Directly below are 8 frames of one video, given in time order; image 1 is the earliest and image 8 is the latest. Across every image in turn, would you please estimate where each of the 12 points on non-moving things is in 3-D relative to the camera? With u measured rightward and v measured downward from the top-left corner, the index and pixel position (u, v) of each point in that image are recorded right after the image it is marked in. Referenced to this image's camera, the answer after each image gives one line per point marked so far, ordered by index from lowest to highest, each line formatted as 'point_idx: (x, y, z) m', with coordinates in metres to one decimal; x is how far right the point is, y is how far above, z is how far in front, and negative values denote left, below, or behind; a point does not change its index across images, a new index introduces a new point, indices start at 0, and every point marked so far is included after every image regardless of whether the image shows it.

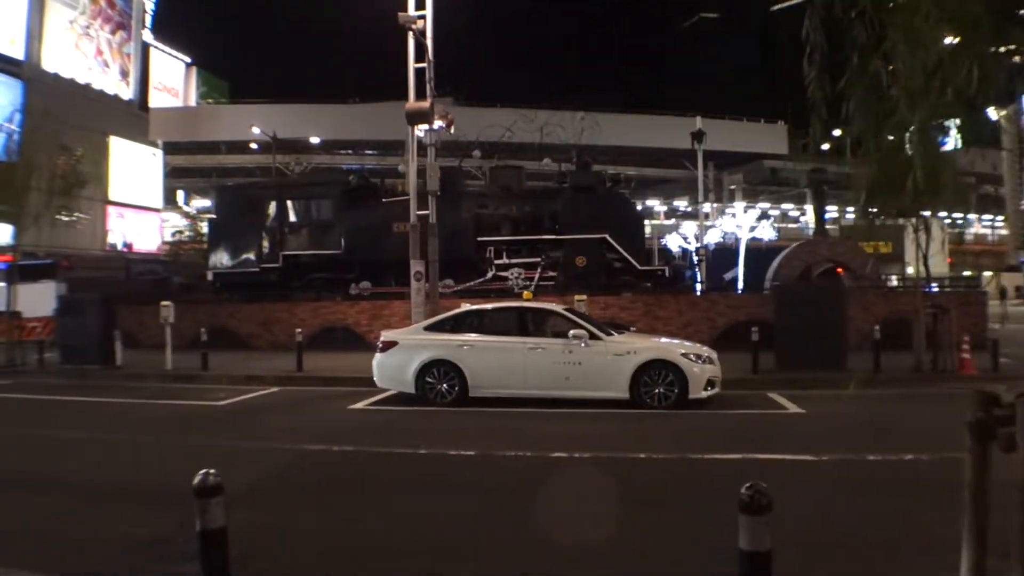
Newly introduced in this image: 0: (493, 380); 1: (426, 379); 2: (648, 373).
0: (-0.2, -1.3, +11.8) m
1: (-1.2, -1.4, +12.0) m
2: (+2.0, -1.2, +11.7) m
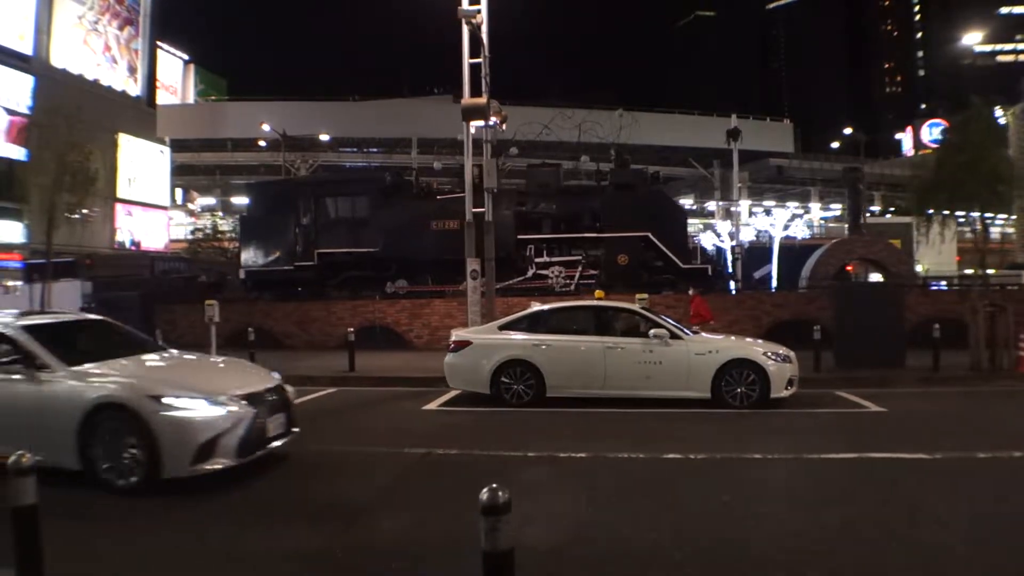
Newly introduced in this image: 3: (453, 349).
0: (+0.9, -1.3, +11.6) m
1: (-0.1, -1.3, +11.8) m
2: (+3.1, -1.2, +11.6) m
3: (-0.9, -0.9, +11.9) m
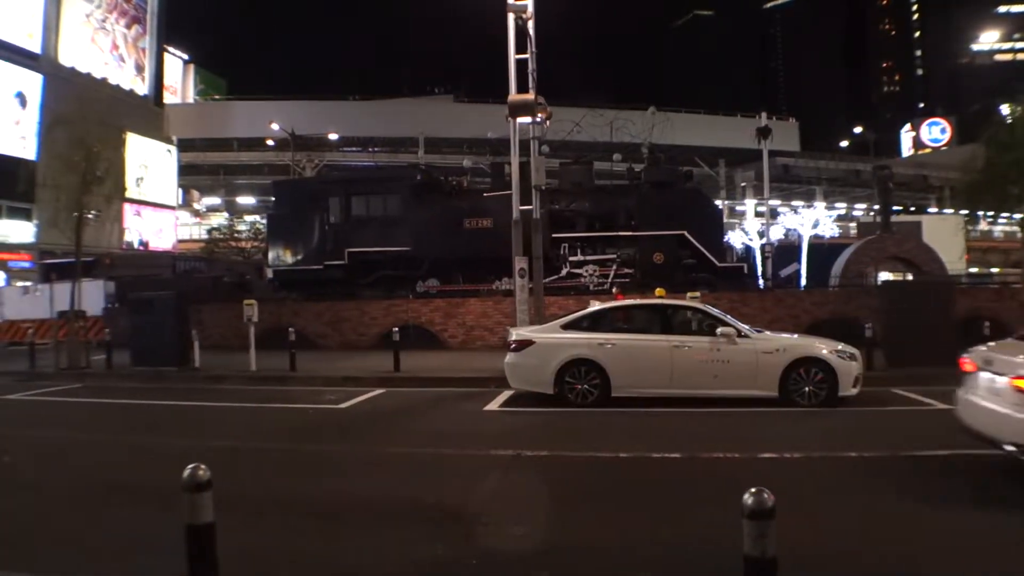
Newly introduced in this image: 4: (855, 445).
0: (+1.8, -1.3, +11.4) m
1: (+0.8, -1.3, +11.6) m
2: (+4.0, -1.2, +11.4) m
3: (0.0, -0.9, +11.8) m
4: (+4.0, -1.8, +9.5) m
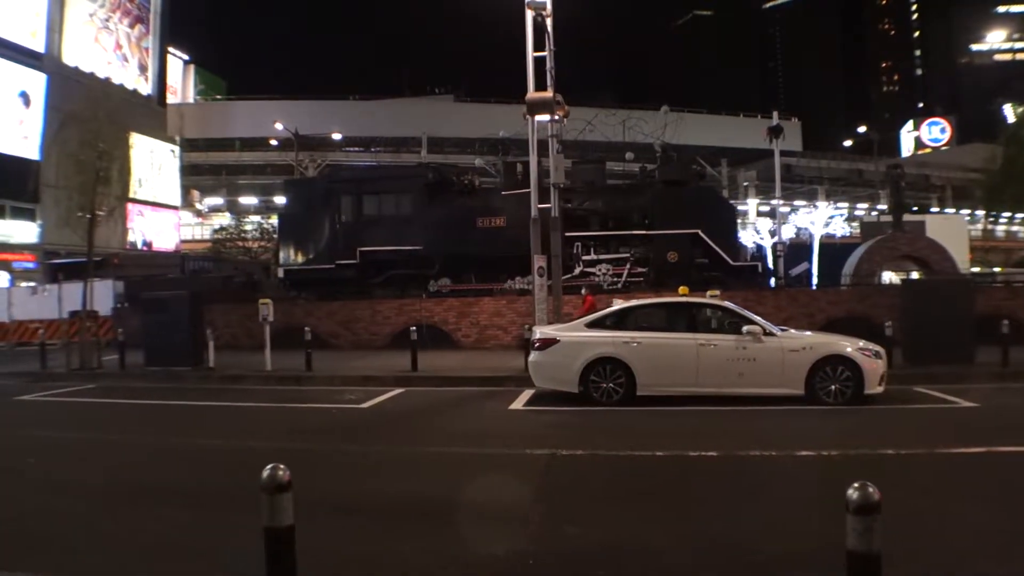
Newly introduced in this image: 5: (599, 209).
0: (+2.1, -1.3, +11.4) m
1: (+1.1, -1.3, +11.6) m
2: (+4.3, -1.1, +11.4) m
3: (+0.4, -0.9, +11.7) m
4: (+4.4, -1.8, +9.4) m
5: (+2.1, +1.9, +19.5) m
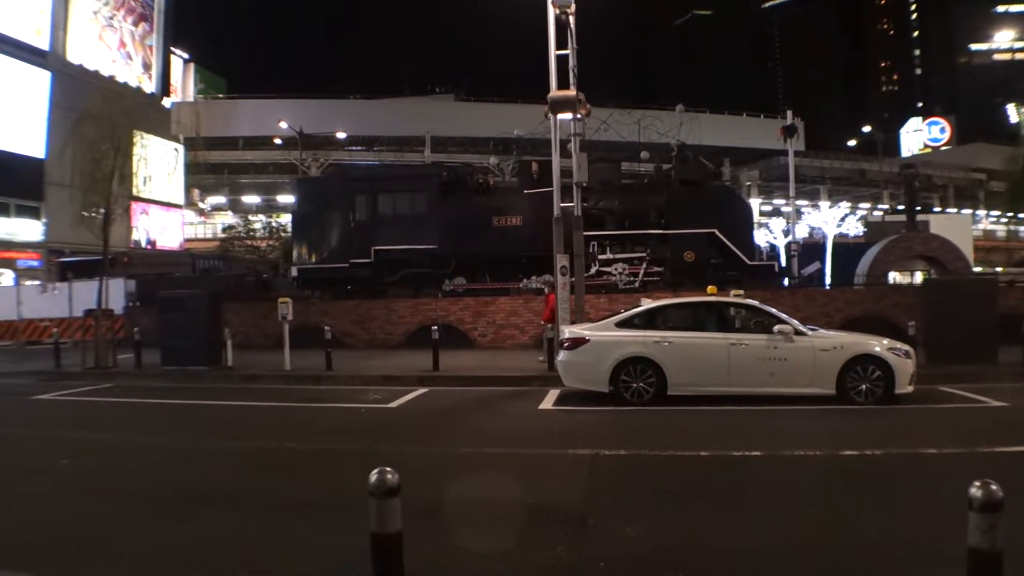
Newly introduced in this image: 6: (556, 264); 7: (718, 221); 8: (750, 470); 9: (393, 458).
0: (+2.5, -1.2, +11.3) m
1: (+1.5, -1.3, +11.5) m
2: (+4.8, -1.1, +11.4) m
3: (+0.8, -0.8, +11.6) m
4: (+4.8, -1.8, +9.4) m
5: (+2.5, +1.9, +19.4) m
6: (+0.8, +0.4, +14.4) m
7: (+4.9, +1.6, +19.1) m
8: (+2.3, -1.8, +8.0) m
9: (-1.3, -1.9, +9.0) m
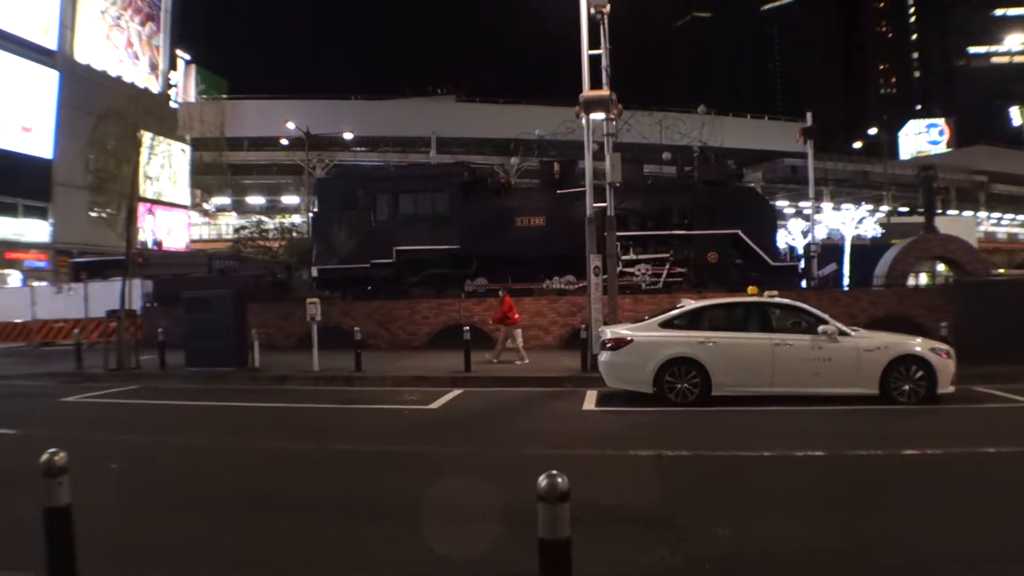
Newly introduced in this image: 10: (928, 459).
0: (+3.2, -1.2, +11.3) m
1: (+2.2, -1.3, +11.5) m
2: (+5.4, -1.1, +11.4) m
3: (+1.4, -0.8, +11.6) m
4: (+5.4, -1.8, +9.4) m
5: (+3.0, +1.9, +19.4) m
6: (+1.4, +0.4, +14.4) m
7: (+5.4, +1.6, +19.1) m
8: (+2.9, -1.8, +8.0) m
9: (-0.7, -1.9, +9.0) m
10: (+4.3, -1.8, +8.5) m
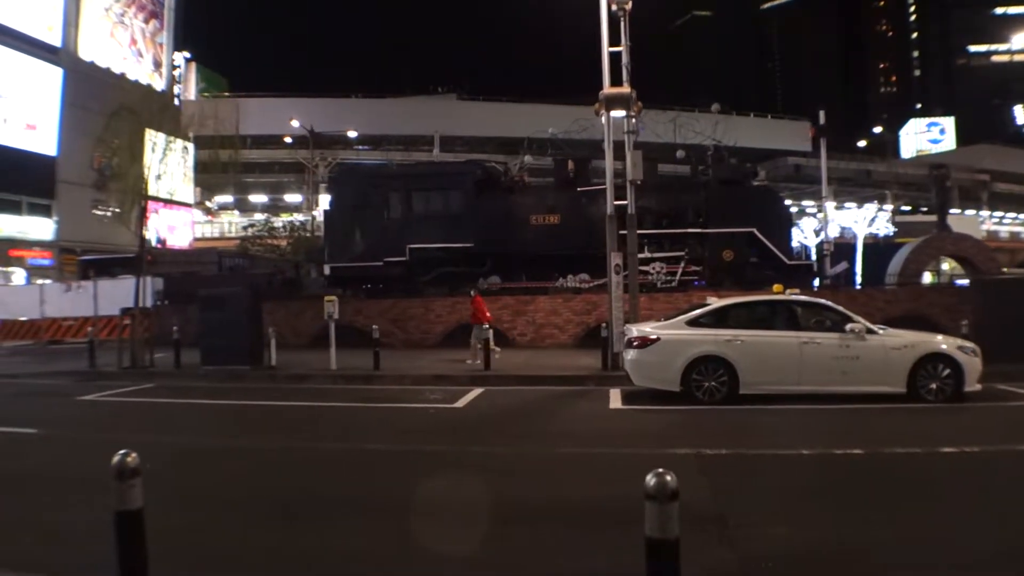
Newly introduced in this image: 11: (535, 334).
0: (+3.5, -1.2, +11.3) m
1: (+2.5, -1.2, +11.4) m
2: (+5.7, -1.1, +11.3) m
3: (+1.8, -0.8, +11.6) m
4: (+5.8, -1.8, +9.3) m
5: (+3.4, +1.9, +19.4) m
6: (+1.7, +0.4, +14.3) m
7: (+5.8, +1.6, +19.1) m
8: (+3.3, -1.8, +7.9) m
9: (-0.3, -1.9, +8.9) m
10: (+4.7, -1.8, +8.5) m
11: (+0.5, -1.1, +18.6) m
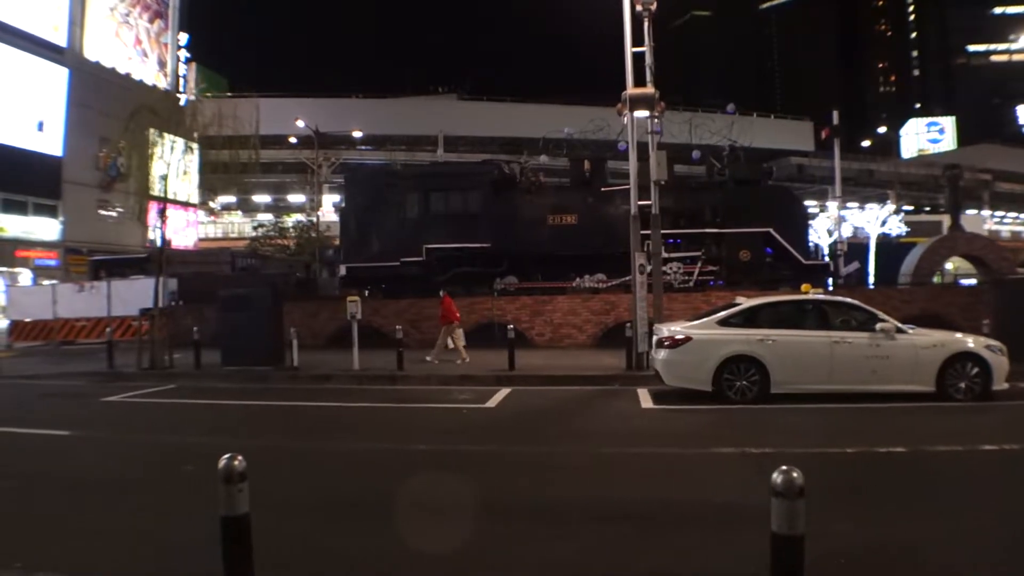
0: (+4.0, -1.2, +11.3) m
1: (+3.0, -1.2, +11.5) m
2: (+6.2, -1.1, +11.4) m
3: (+2.2, -0.8, +11.6) m
4: (+6.3, -1.8, +9.4) m
5: (+3.8, +1.9, +19.4) m
6: (+2.2, +0.4, +14.4) m
7: (+6.2, +1.6, +19.2) m
8: (+3.8, -1.8, +8.0) m
9: (+0.2, -1.9, +8.9) m
10: (+5.2, -1.8, +8.6) m
11: (+0.9, -1.1, +18.6) m
